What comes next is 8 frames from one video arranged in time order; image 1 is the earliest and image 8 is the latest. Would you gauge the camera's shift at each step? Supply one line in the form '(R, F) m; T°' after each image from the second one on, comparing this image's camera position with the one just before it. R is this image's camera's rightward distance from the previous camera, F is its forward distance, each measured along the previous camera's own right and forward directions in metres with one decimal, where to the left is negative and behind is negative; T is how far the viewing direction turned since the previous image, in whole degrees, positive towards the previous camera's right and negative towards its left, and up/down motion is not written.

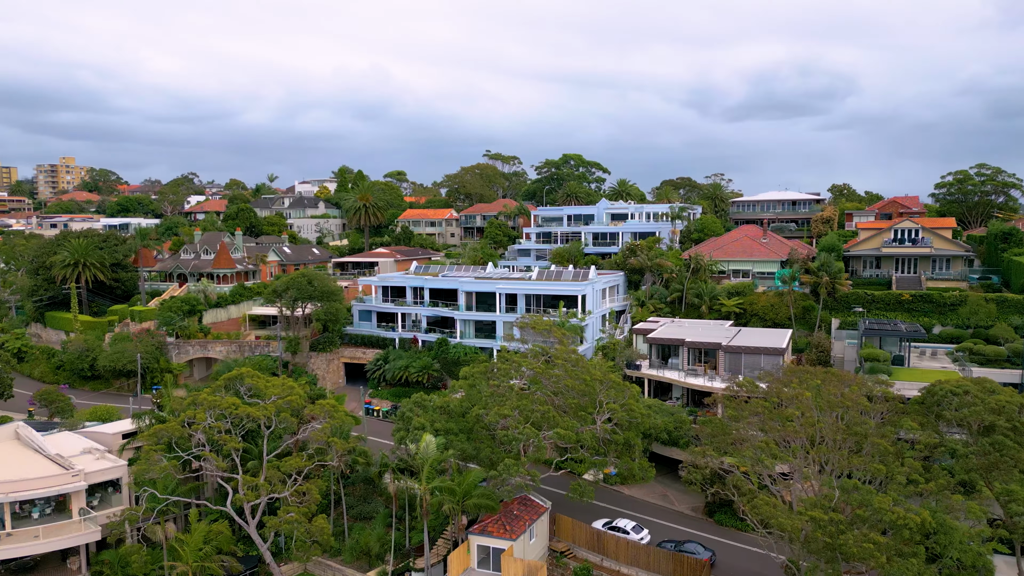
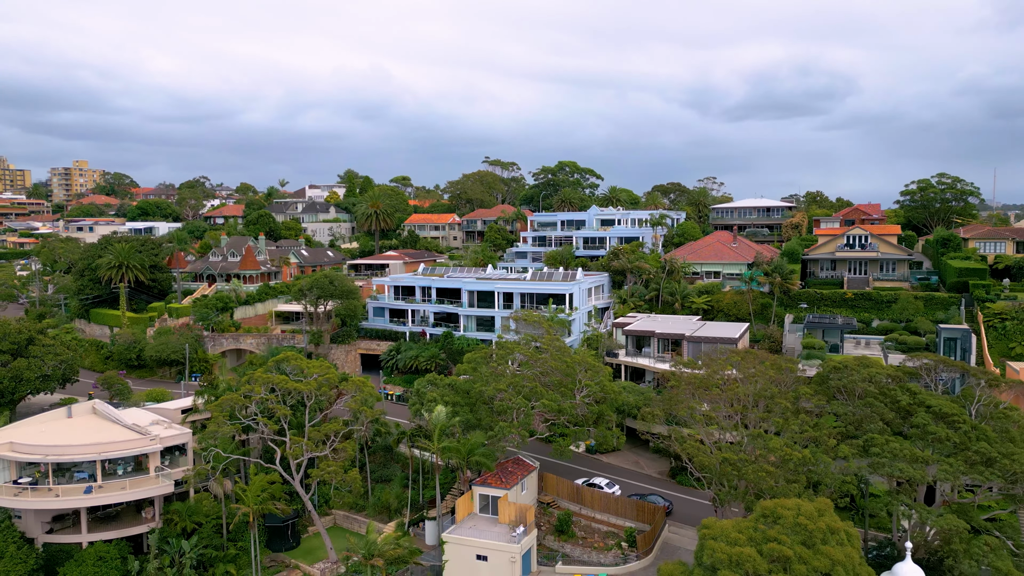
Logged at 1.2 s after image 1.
(+0.1, -2.0) m; 0°
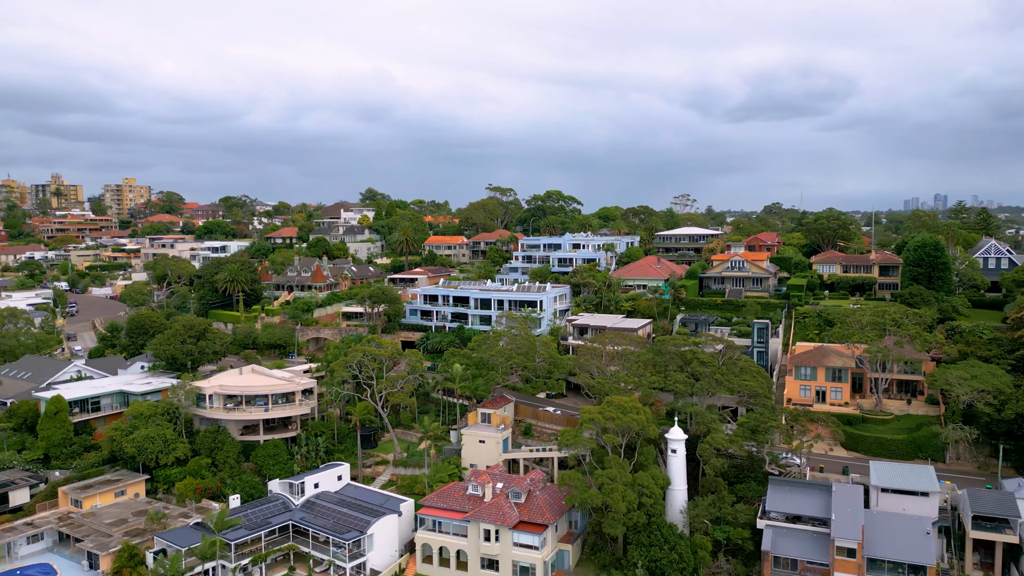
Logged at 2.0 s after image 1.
(+0.4, -8.1) m; 0°
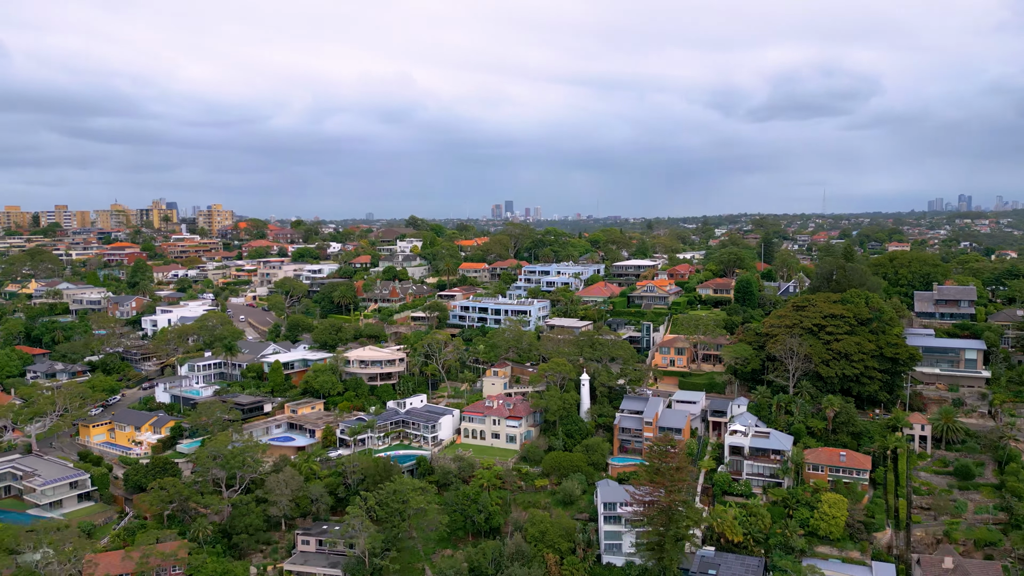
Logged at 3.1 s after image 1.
(+1.3, -16.4) m; -2°
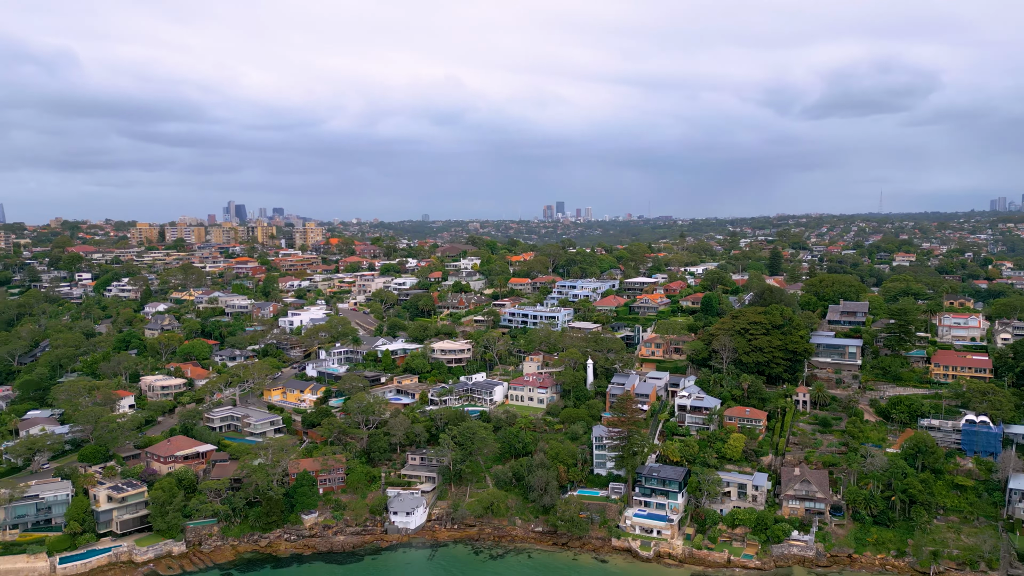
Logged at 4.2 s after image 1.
(+1.4, -16.5) m; -4°
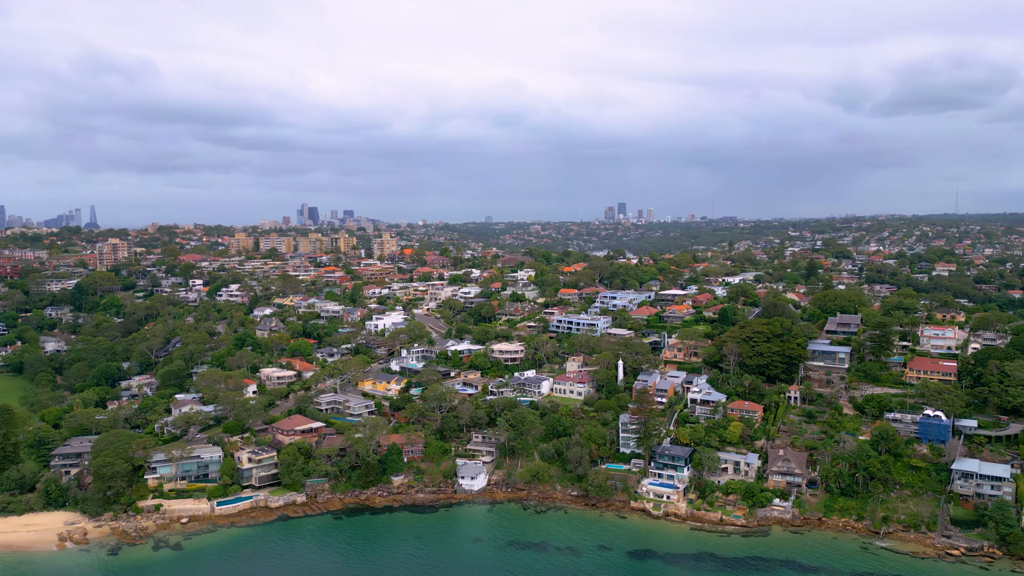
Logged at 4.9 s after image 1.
(+1.4, -11.0) m; -5°
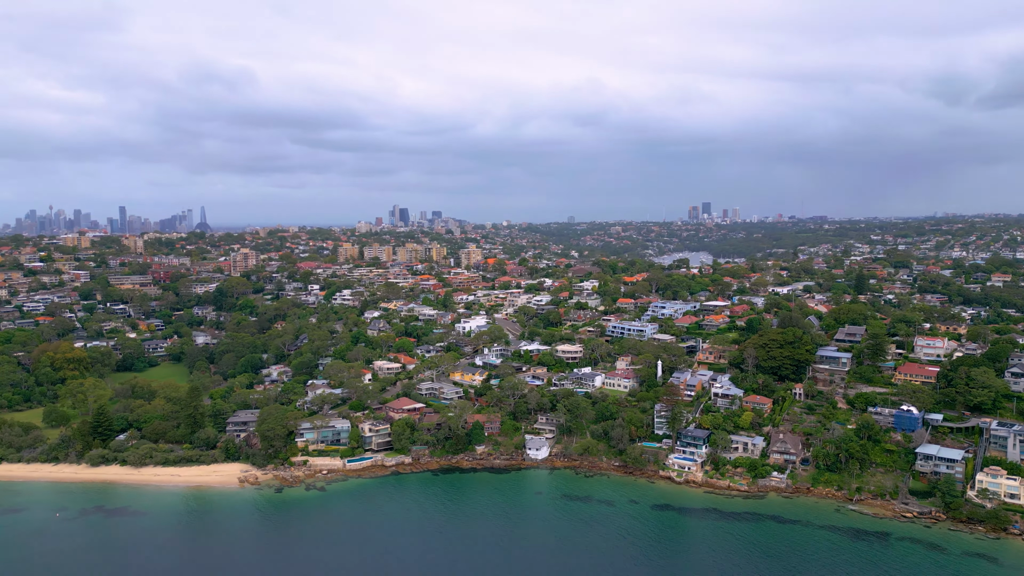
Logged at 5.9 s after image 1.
(+2.5, -14.8) m; -7°
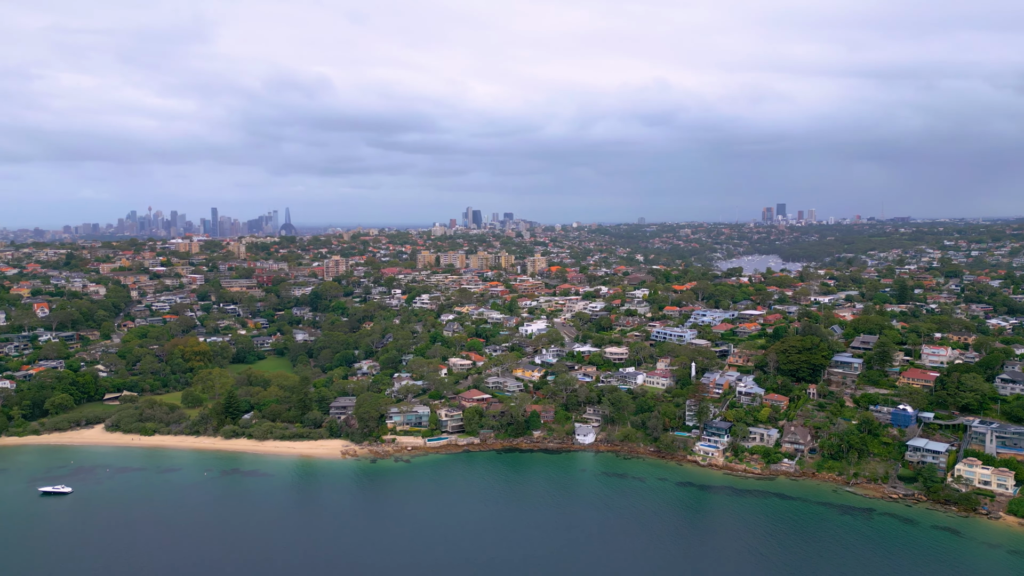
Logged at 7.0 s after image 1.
(+2.2, -12.8) m; -6°
